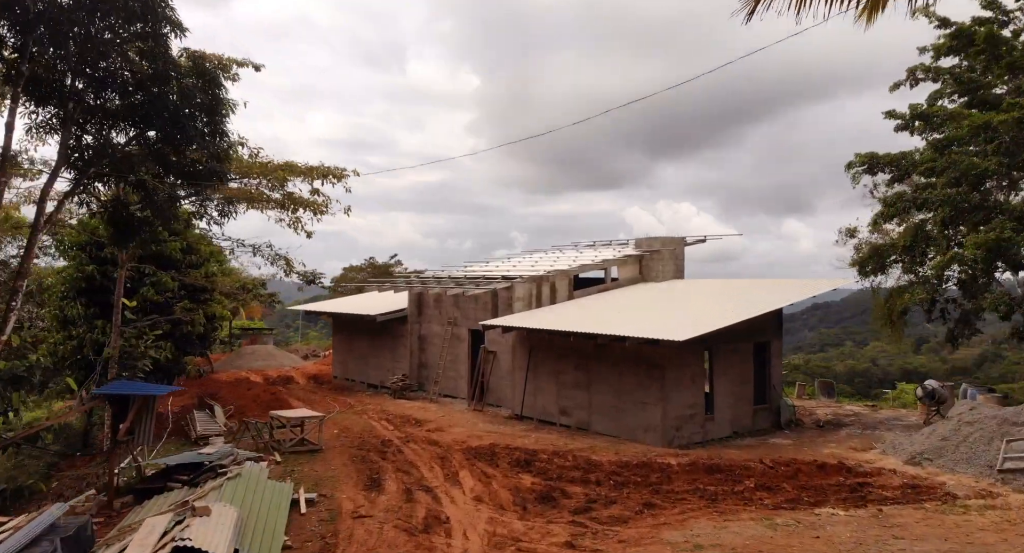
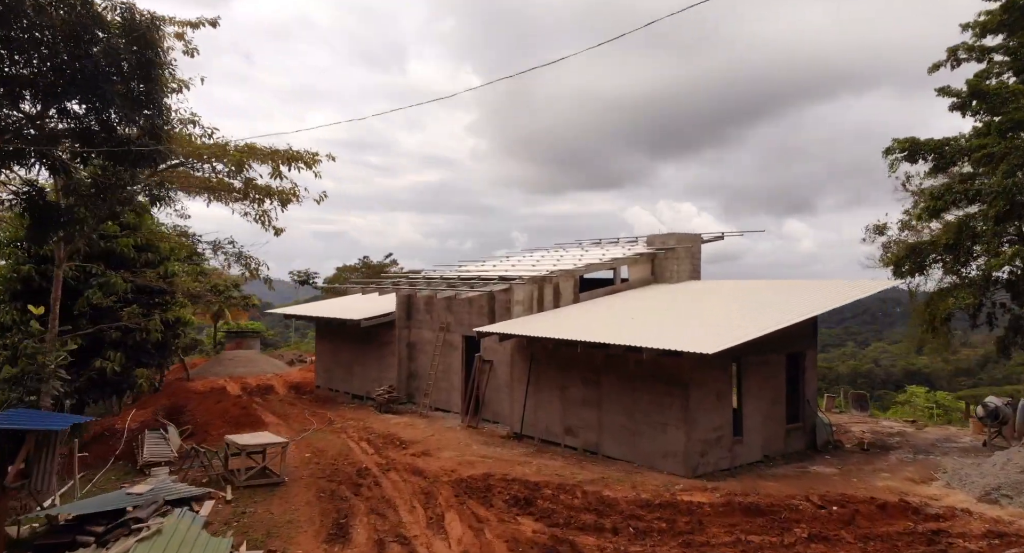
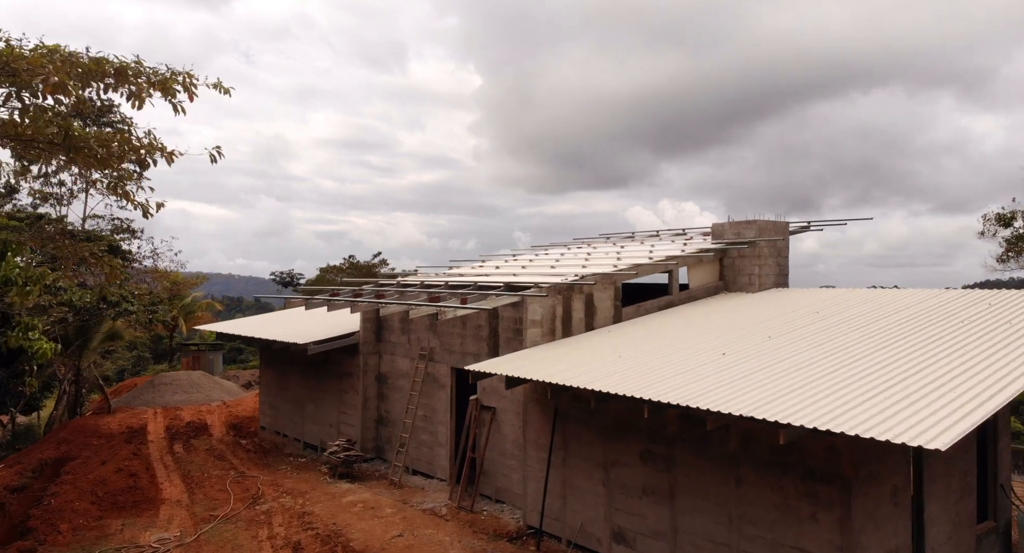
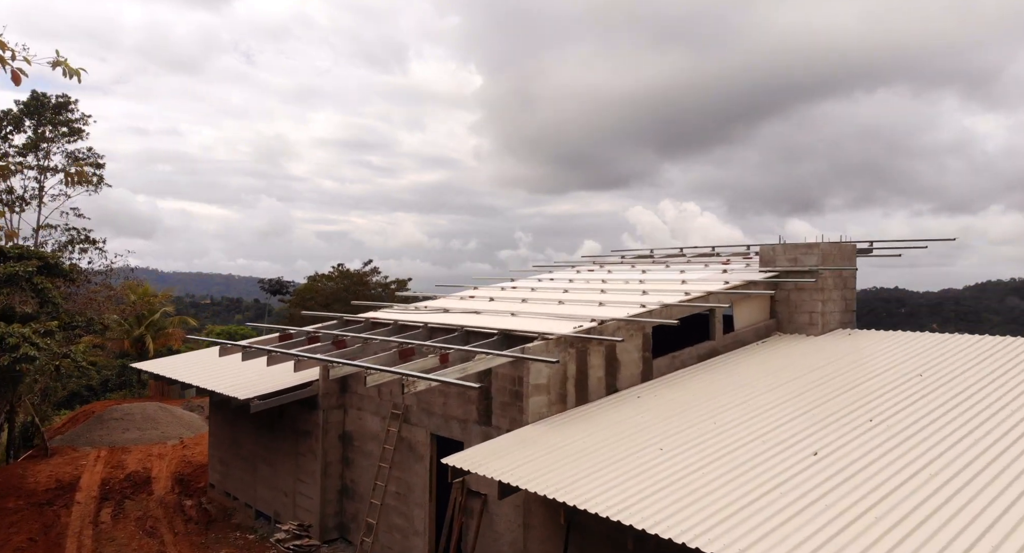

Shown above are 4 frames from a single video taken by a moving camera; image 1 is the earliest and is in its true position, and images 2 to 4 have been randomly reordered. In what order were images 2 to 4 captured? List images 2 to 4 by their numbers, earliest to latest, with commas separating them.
2, 3, 4
